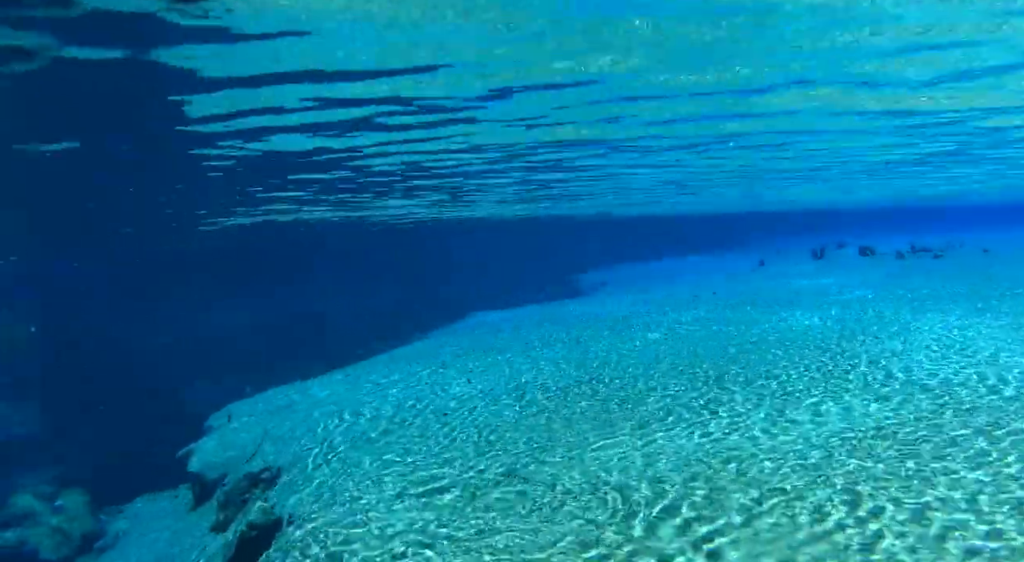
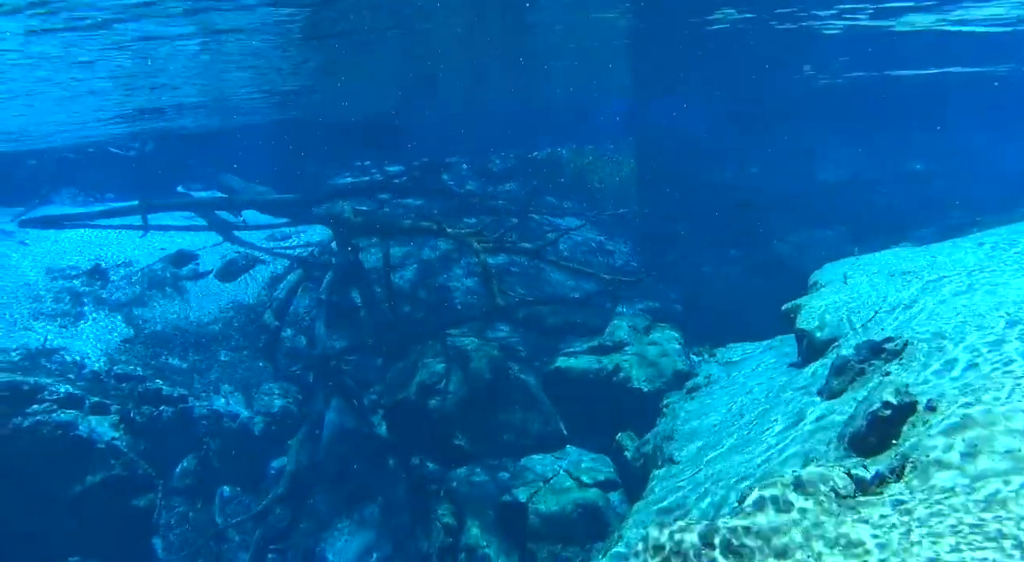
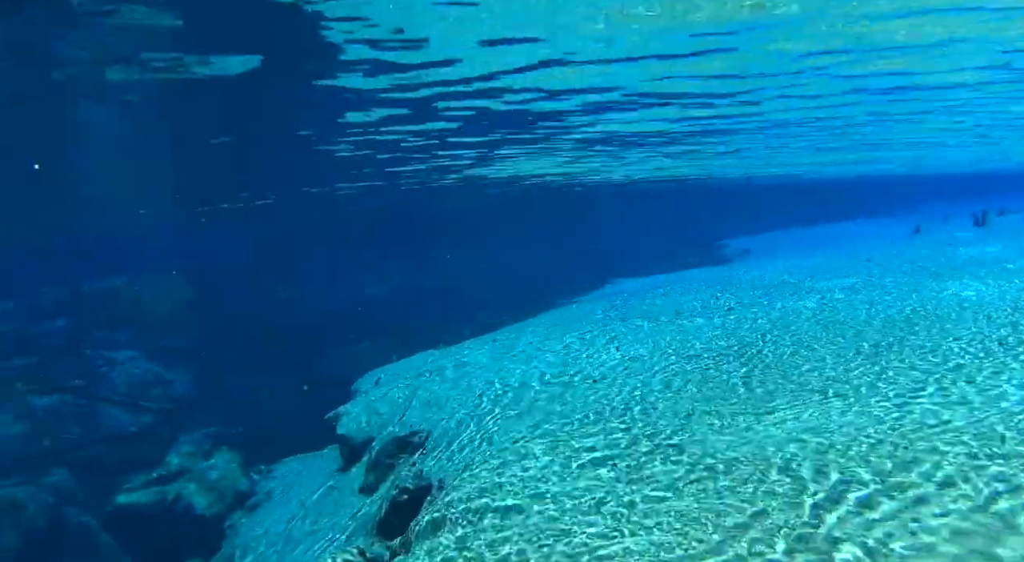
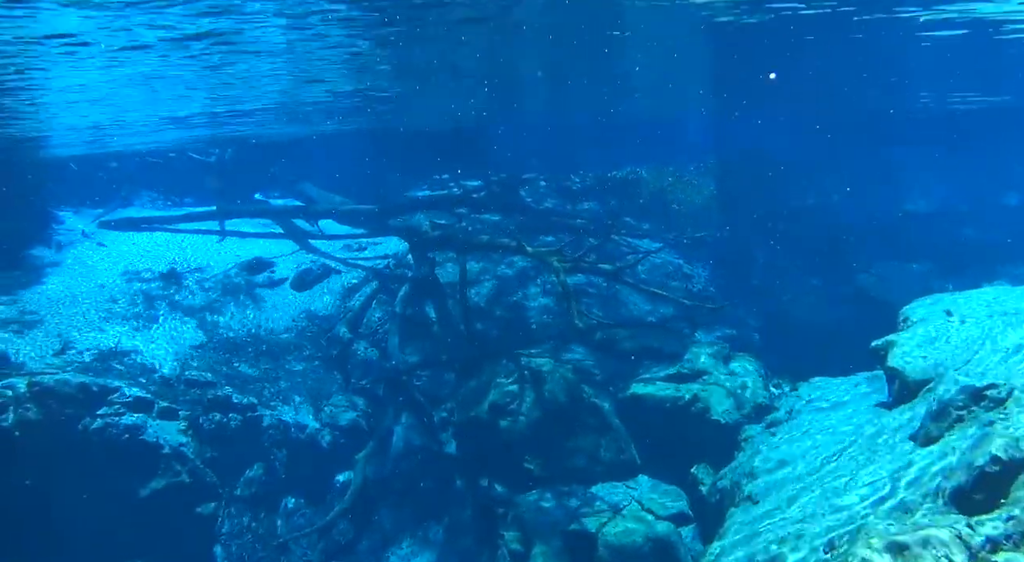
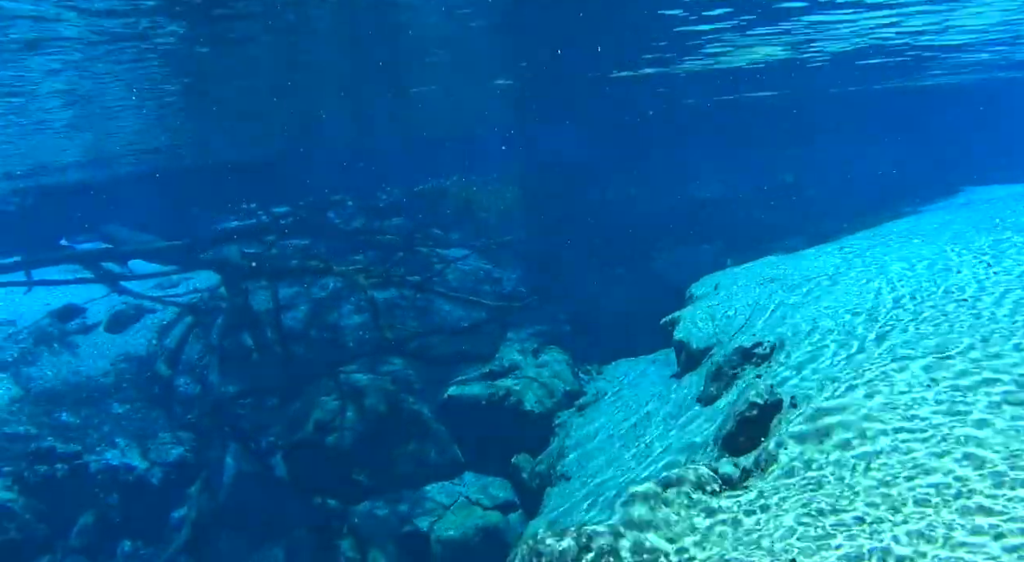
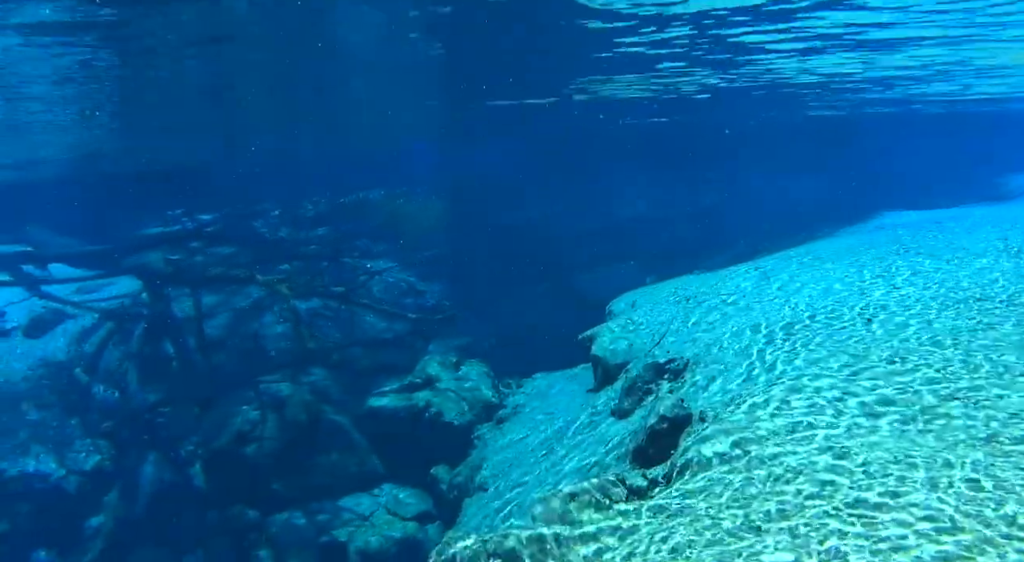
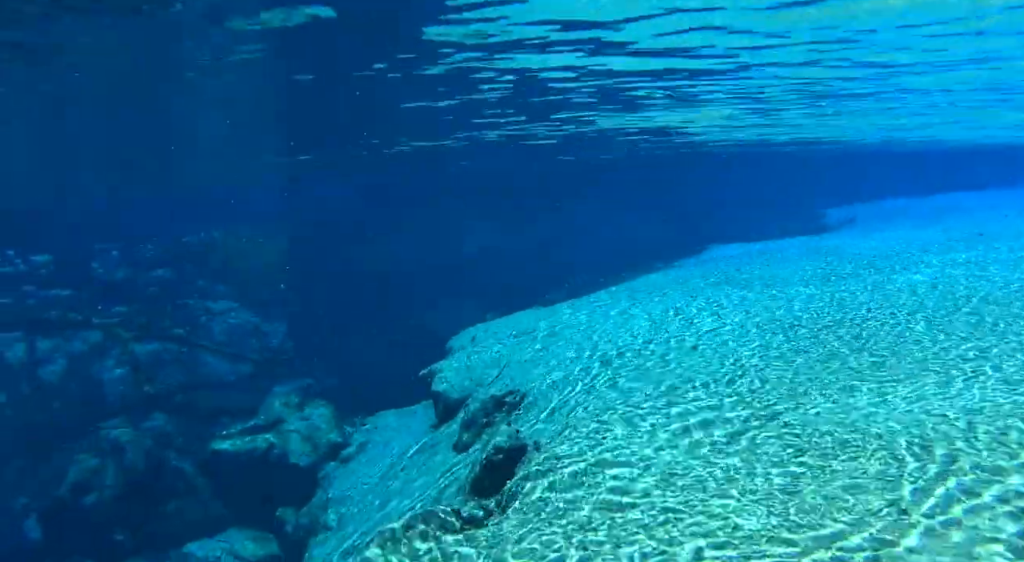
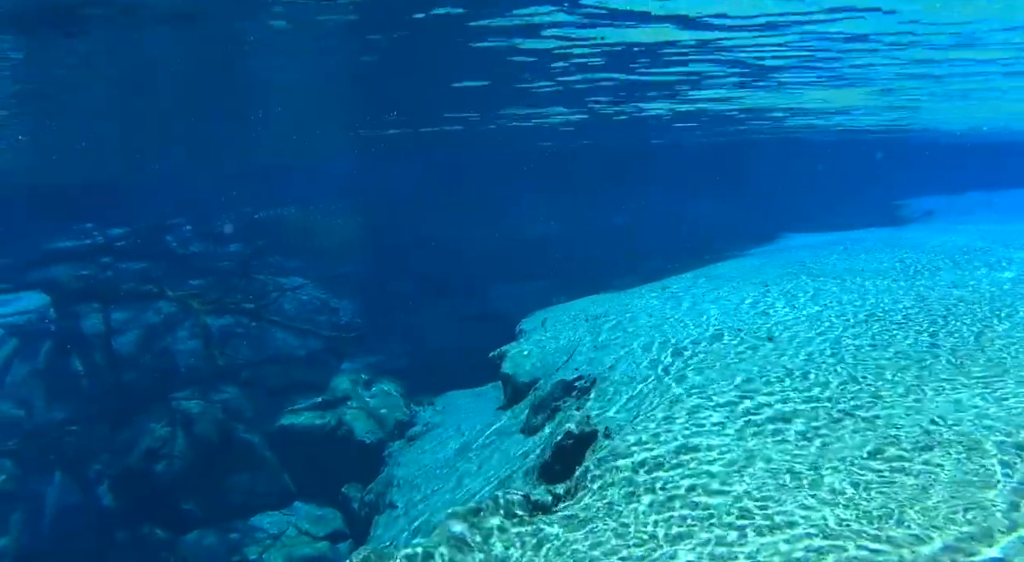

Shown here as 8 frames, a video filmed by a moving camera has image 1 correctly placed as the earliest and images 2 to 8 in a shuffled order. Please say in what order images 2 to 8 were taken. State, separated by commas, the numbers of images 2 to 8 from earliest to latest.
3, 7, 8, 6, 5, 2, 4
